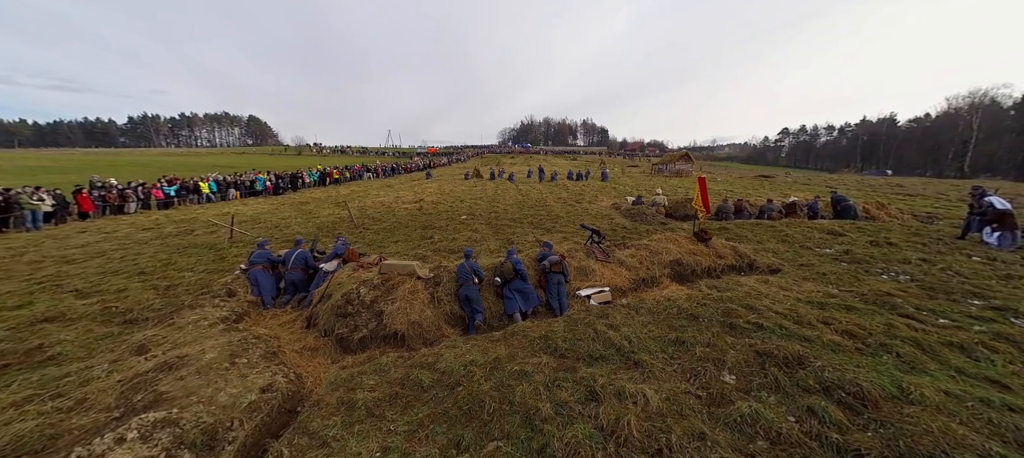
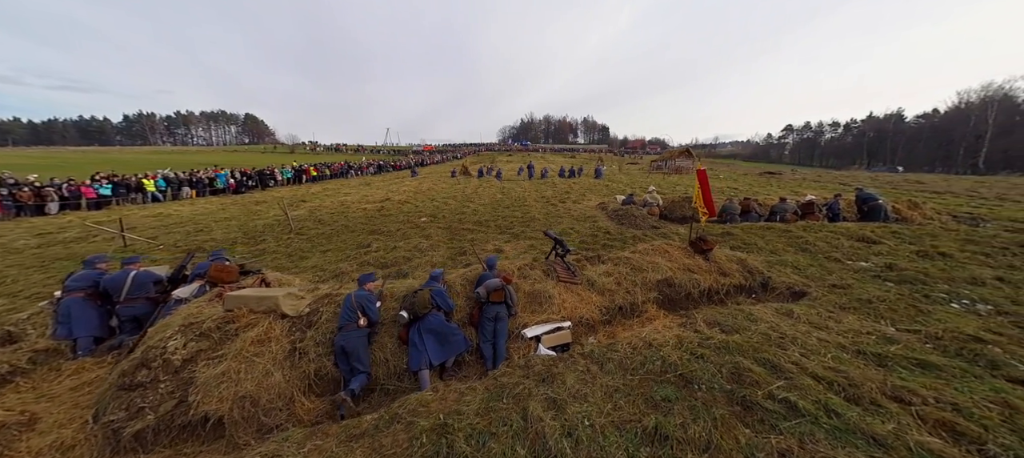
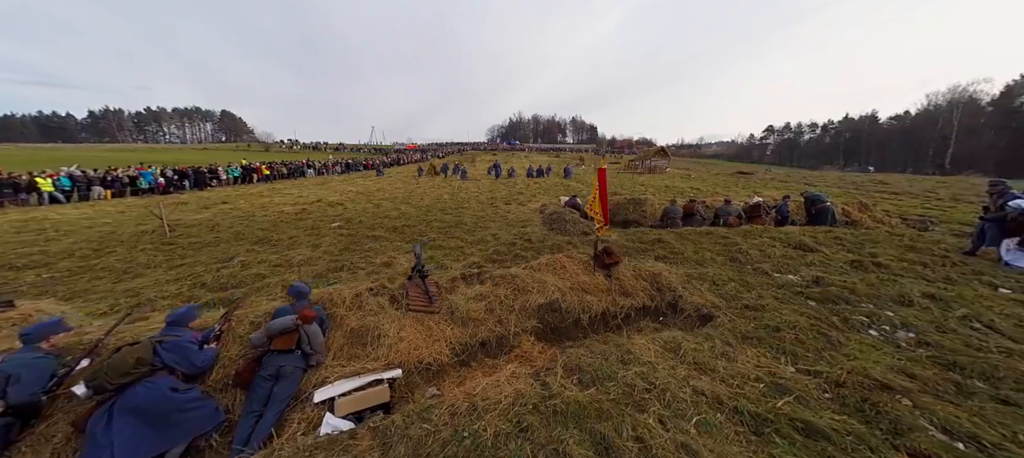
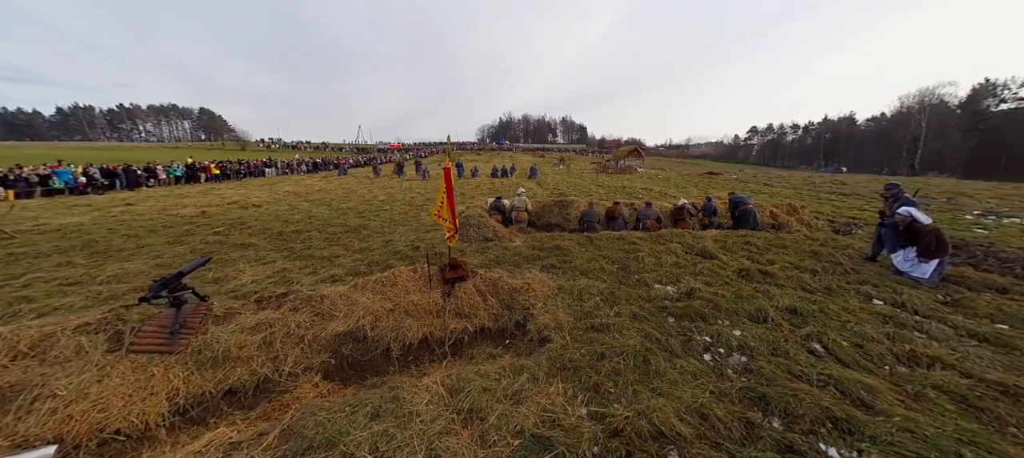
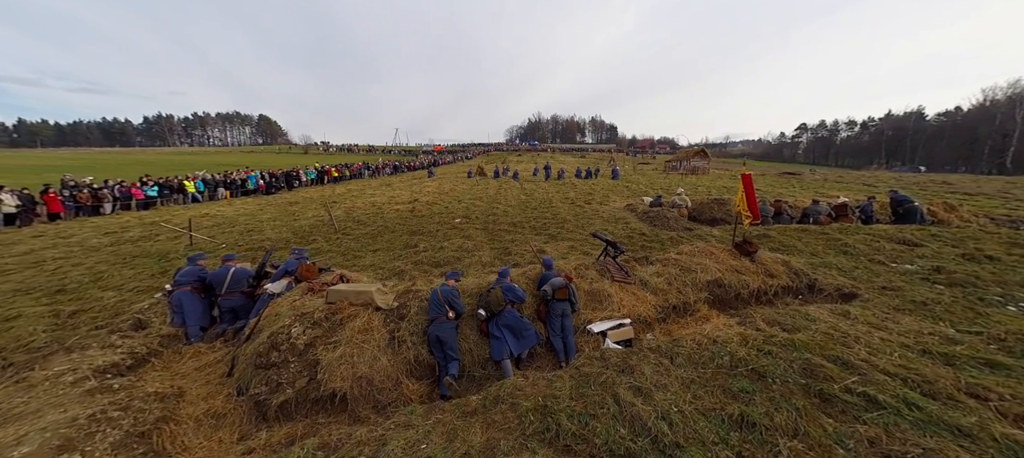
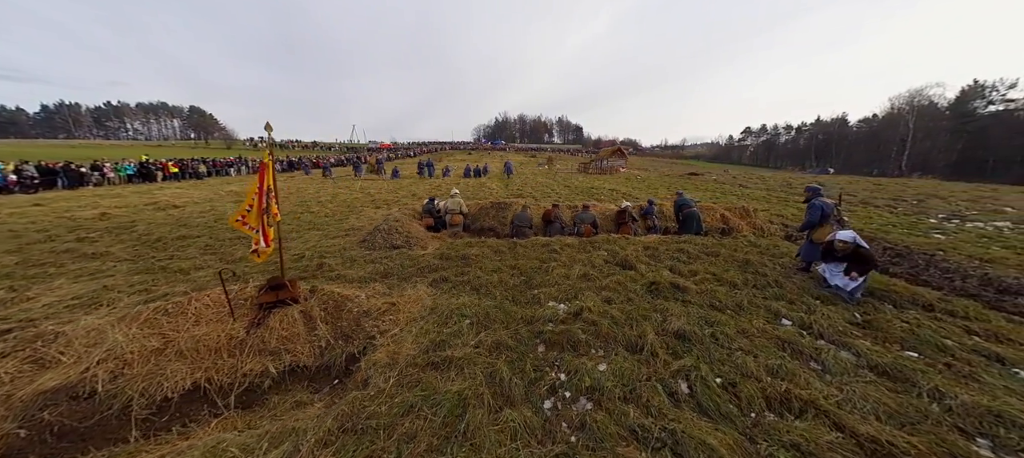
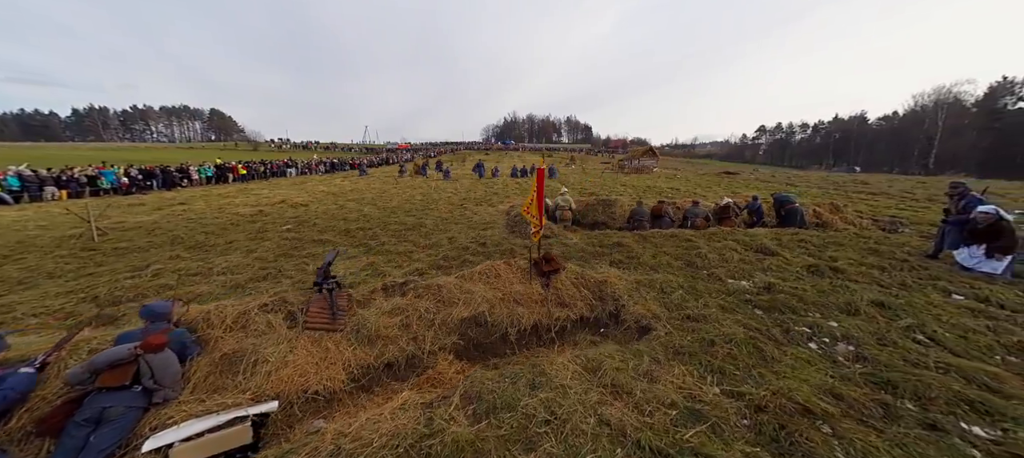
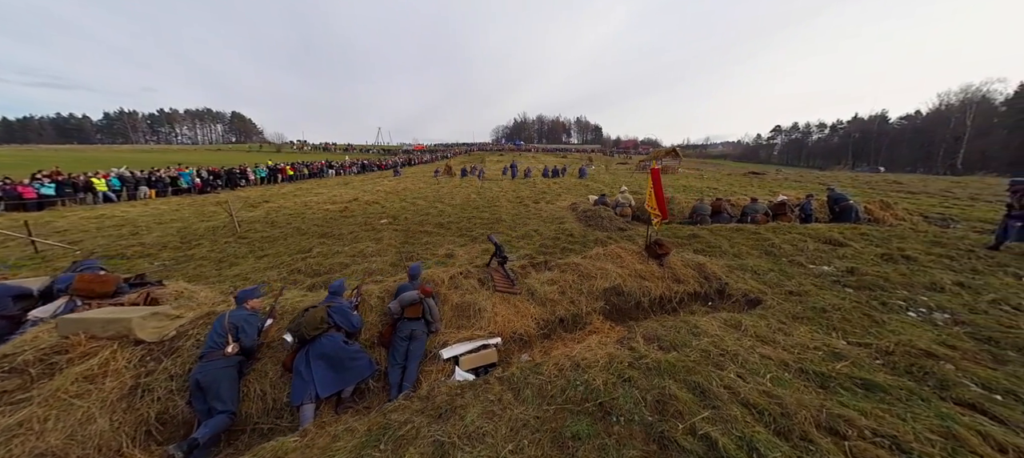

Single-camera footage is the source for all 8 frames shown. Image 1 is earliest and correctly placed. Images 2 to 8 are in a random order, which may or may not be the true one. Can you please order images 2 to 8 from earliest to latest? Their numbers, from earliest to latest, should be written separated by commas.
5, 2, 8, 3, 7, 4, 6
